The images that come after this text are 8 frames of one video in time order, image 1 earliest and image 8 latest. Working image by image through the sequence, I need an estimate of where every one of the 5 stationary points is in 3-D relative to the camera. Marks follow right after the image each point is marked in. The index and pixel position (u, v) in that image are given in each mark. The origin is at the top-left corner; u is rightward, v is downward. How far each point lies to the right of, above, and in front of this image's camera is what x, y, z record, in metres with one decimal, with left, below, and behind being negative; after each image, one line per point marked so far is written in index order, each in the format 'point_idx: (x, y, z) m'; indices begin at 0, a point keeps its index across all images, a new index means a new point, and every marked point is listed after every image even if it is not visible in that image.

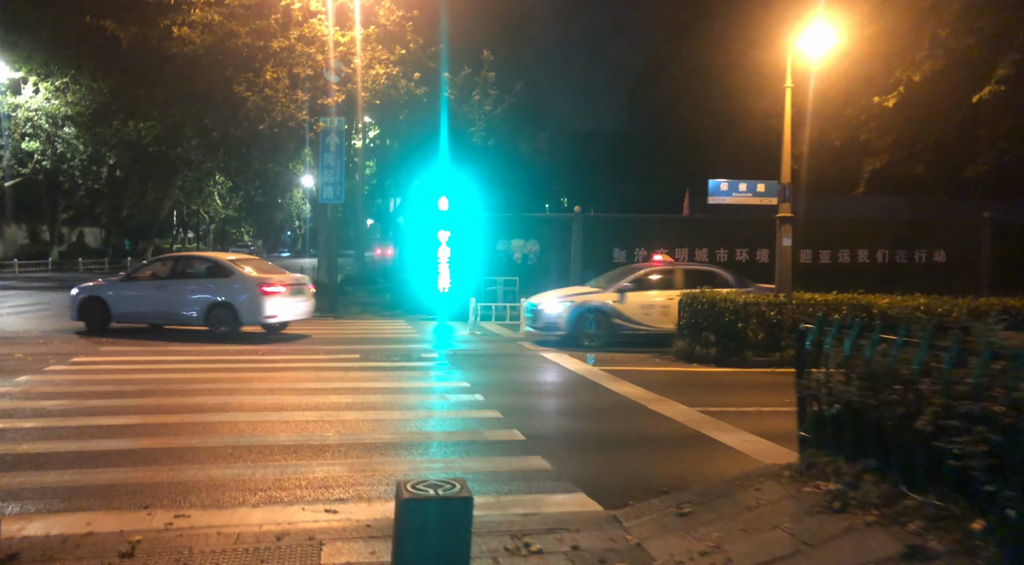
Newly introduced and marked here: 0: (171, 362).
0: (-5.4, -1.3, +15.1) m
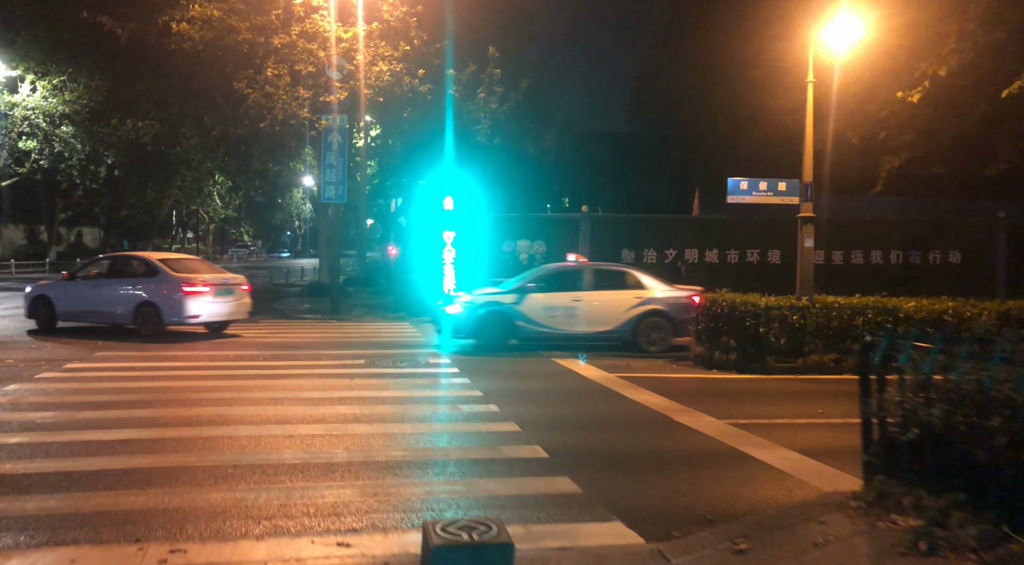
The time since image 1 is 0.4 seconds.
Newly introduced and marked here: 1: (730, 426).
0: (-5.2, -1.3, +14.4) m
1: (+2.4, -1.6, +10.4) m
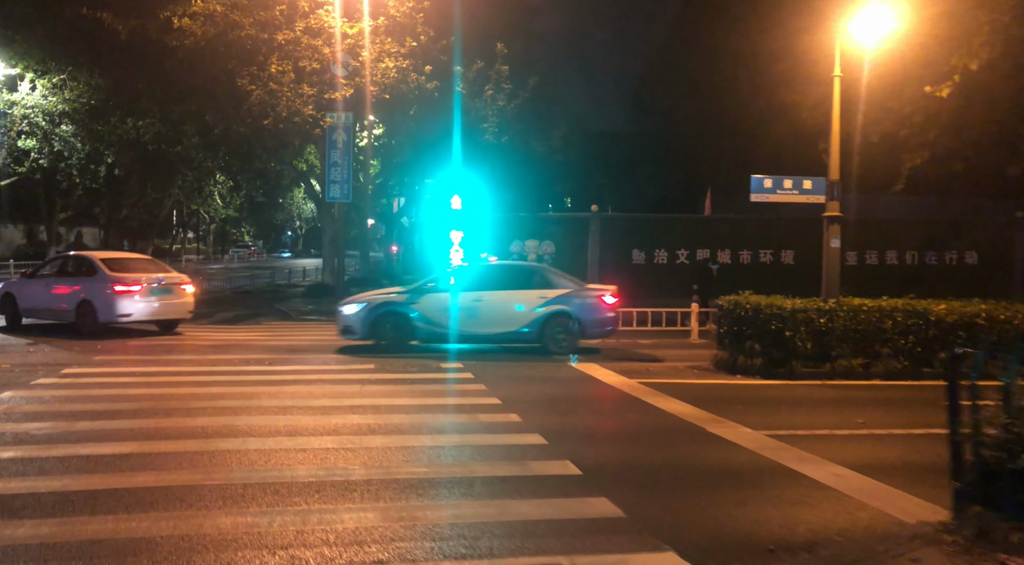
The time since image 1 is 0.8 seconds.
0: (-5.0, -1.3, +13.8) m
1: (+2.7, -1.6, +9.8) m
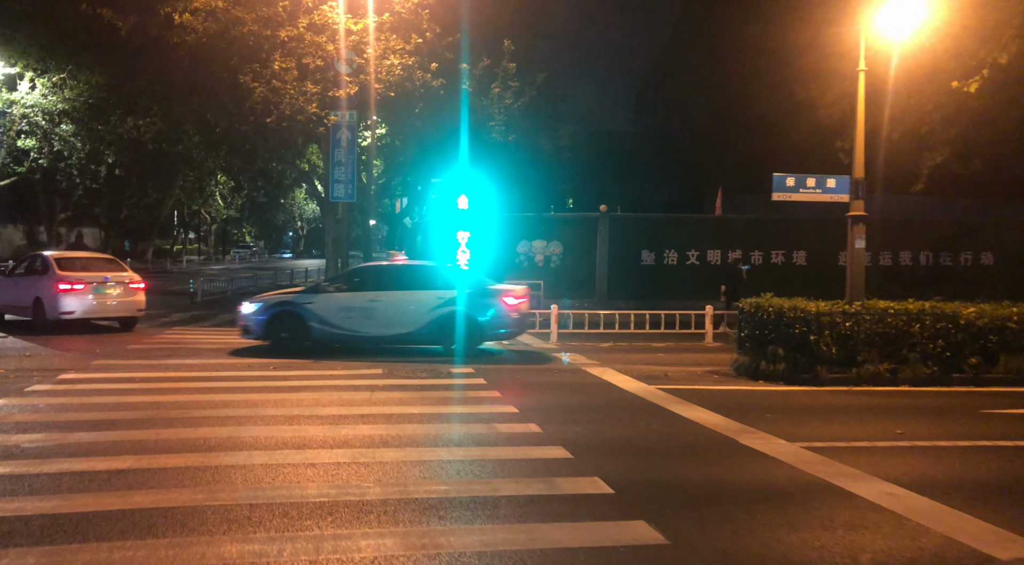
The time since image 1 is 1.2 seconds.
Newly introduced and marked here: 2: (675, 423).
0: (-4.8, -1.4, +13.3) m
1: (+2.9, -1.7, +9.3) m
2: (+1.8, -1.6, +10.4) m
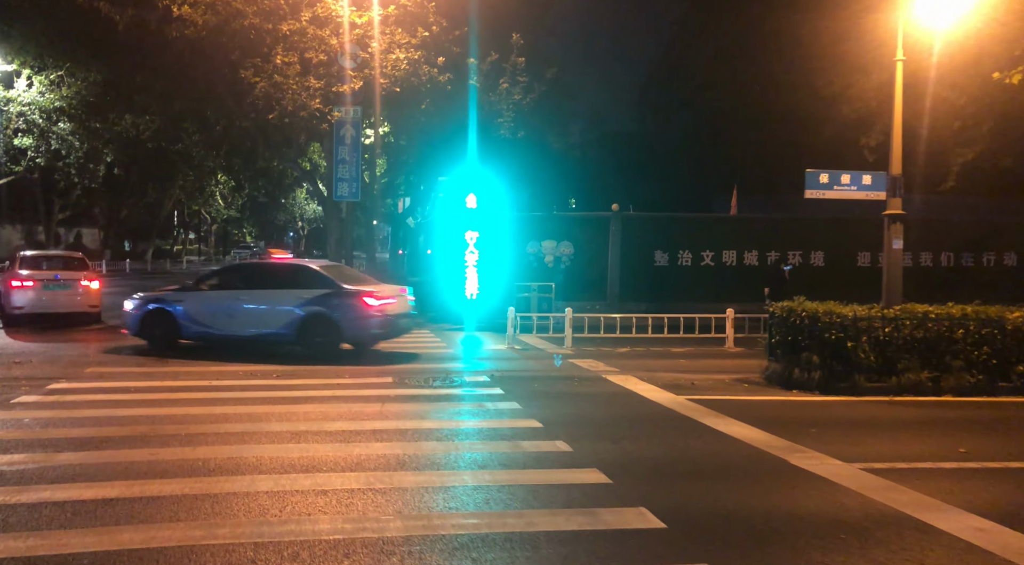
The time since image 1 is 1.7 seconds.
0: (-4.5, -1.4, +12.4) m
1: (+3.1, -1.7, +8.4) m
2: (+2.1, -1.6, +9.6) m
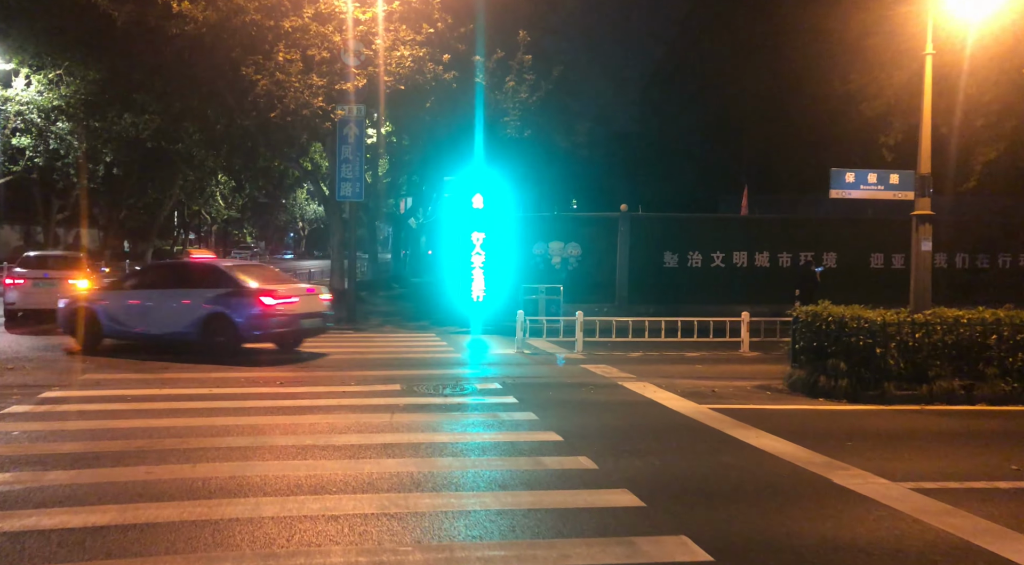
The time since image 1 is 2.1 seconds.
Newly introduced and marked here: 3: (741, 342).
0: (-4.3, -1.5, +11.8) m
1: (+3.3, -1.7, +7.9) m
2: (+2.3, -1.7, +9.0) m
3: (+4.8, -1.2, +19.7) m
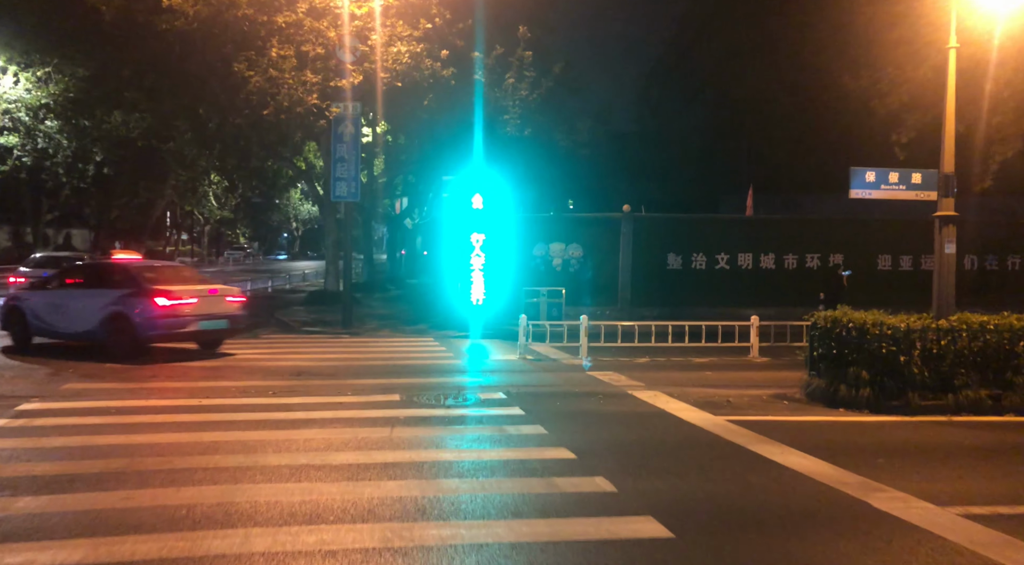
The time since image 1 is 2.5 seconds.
0: (-4.2, -1.5, +11.2) m
1: (+3.4, -1.8, +7.2) m
2: (+2.4, -1.7, +8.4) m
3: (+4.8, -1.3, +19.0) m
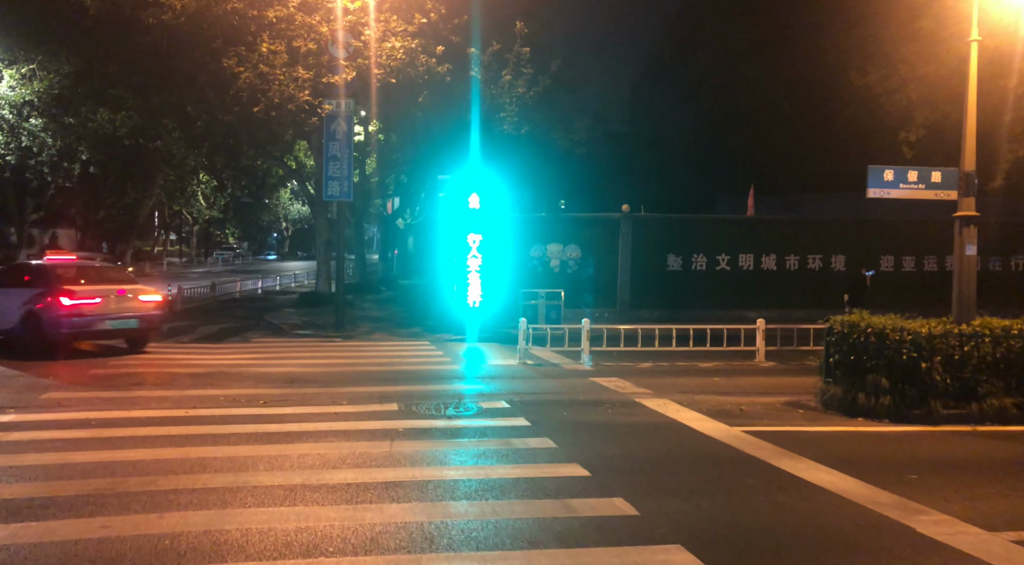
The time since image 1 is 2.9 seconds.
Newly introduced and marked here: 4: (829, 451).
0: (-4.2, -1.6, +10.5) m
1: (+3.5, -1.8, +6.7) m
2: (+2.5, -1.8, +7.8) m
3: (+4.8, -1.3, +18.5) m
4: (+3.3, -1.8, +9.7) m
